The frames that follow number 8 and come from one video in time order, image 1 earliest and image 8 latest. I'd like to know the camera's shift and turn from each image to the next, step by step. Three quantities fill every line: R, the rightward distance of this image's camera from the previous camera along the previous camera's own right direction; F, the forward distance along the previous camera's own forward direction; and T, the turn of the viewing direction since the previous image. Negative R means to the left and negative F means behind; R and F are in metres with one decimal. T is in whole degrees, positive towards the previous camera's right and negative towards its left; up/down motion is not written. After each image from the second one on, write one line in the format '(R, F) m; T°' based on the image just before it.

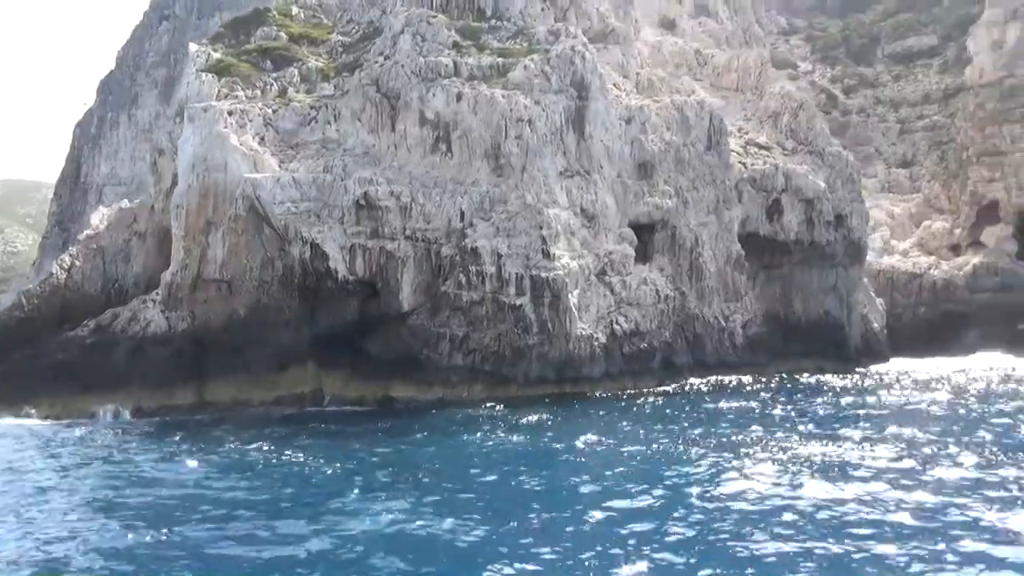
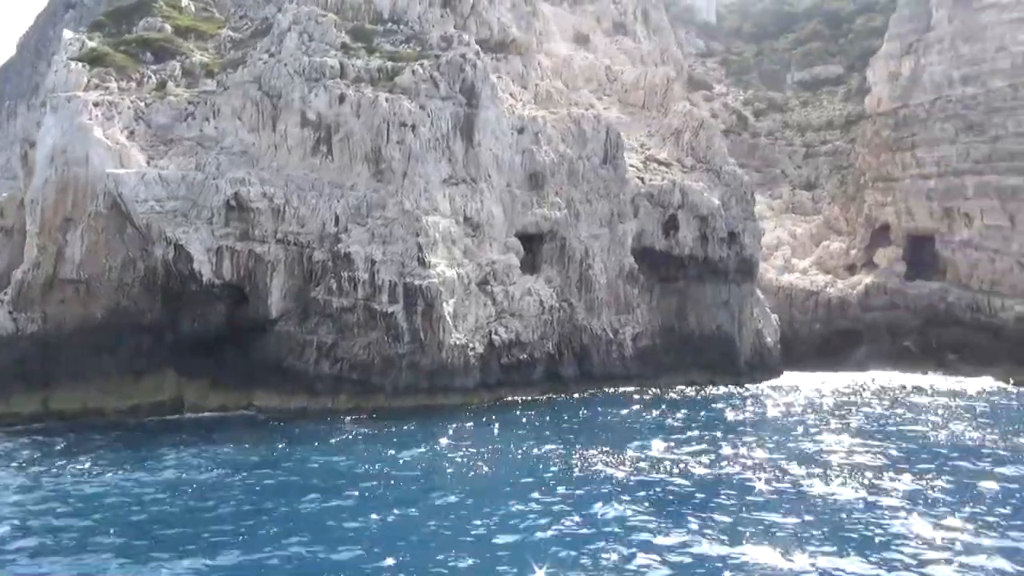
(+1.7, +0.3) m; +5°
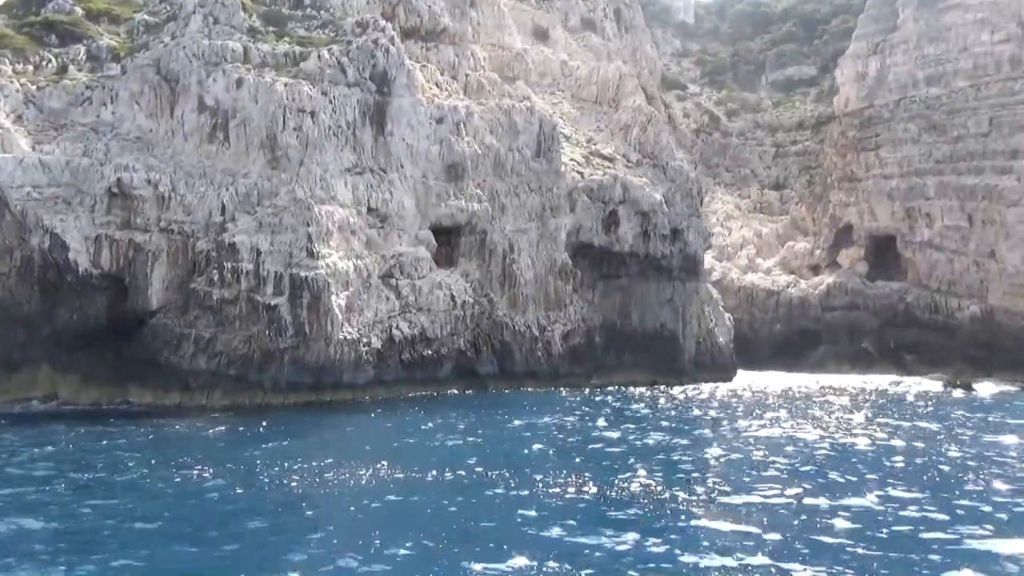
(+2.8, +1.0) m; +1°
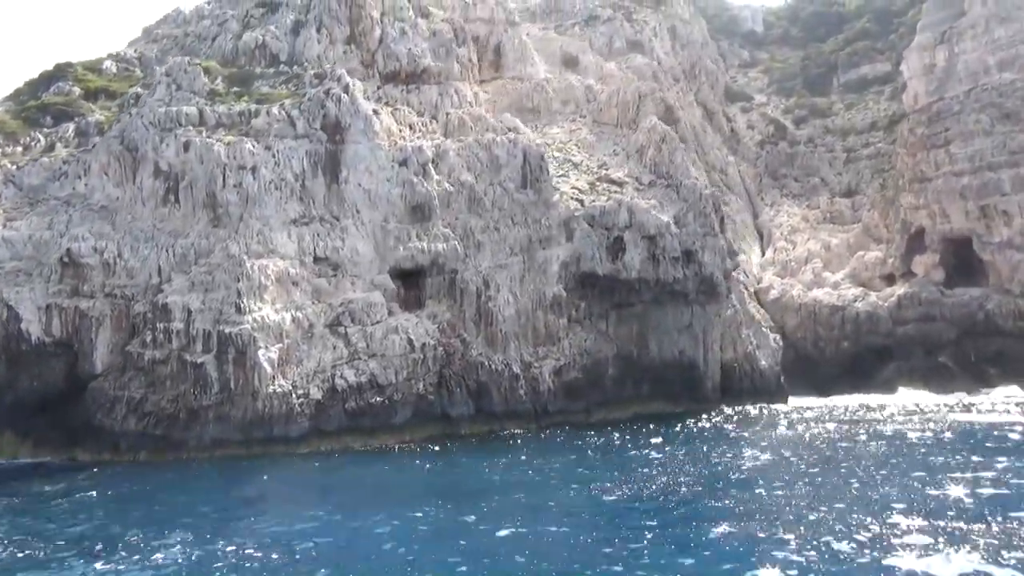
(+5.2, +1.2) m; -8°
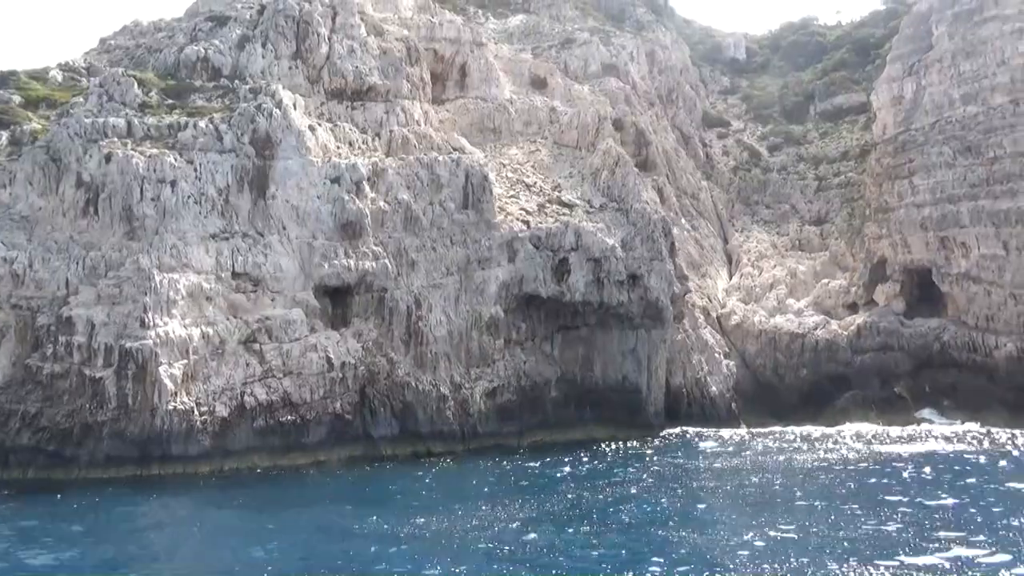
(+2.4, +0.1) m; +1°
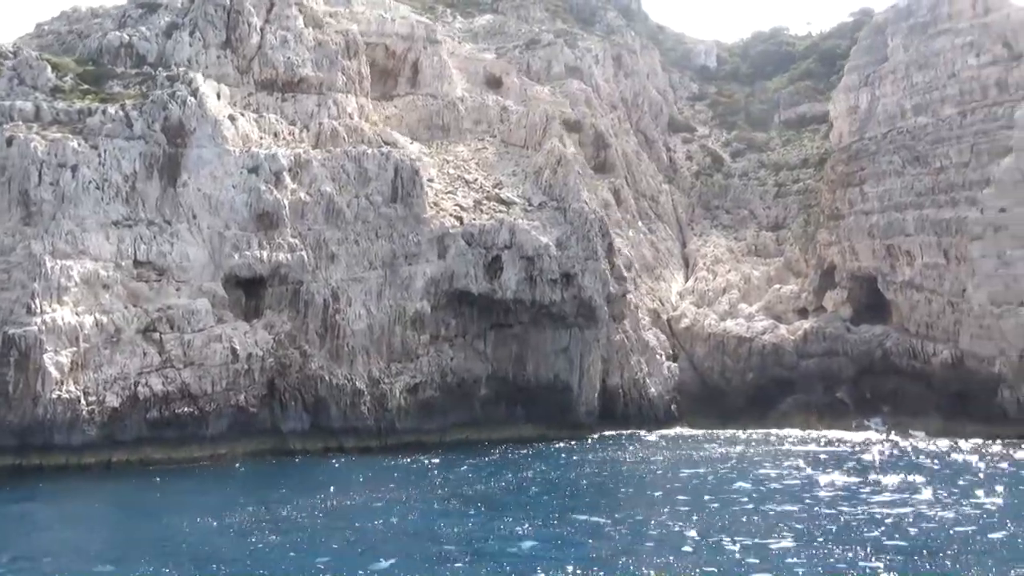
(+2.4, +0.2) m; +1°
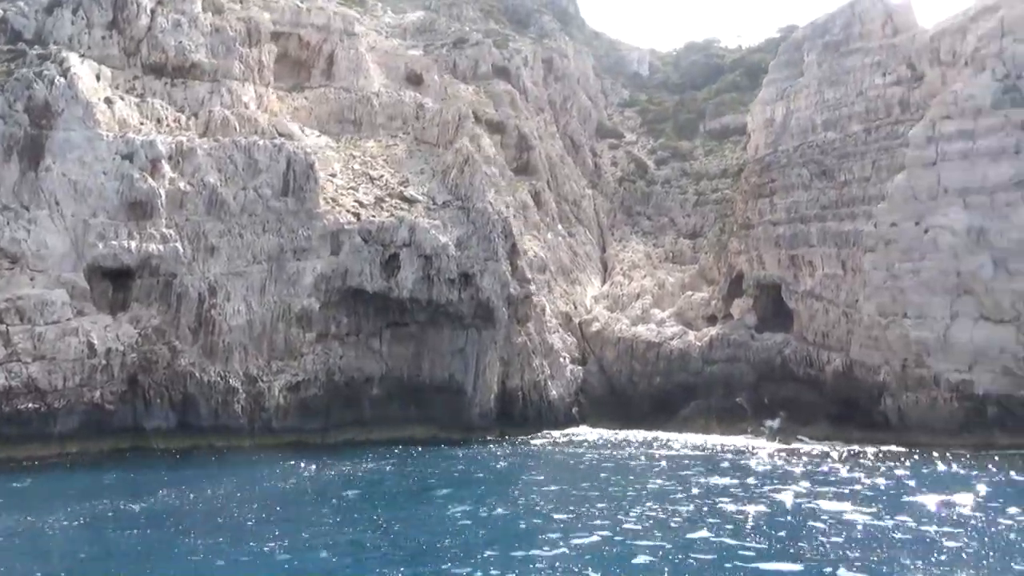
(+2.1, +0.1) m; +5°
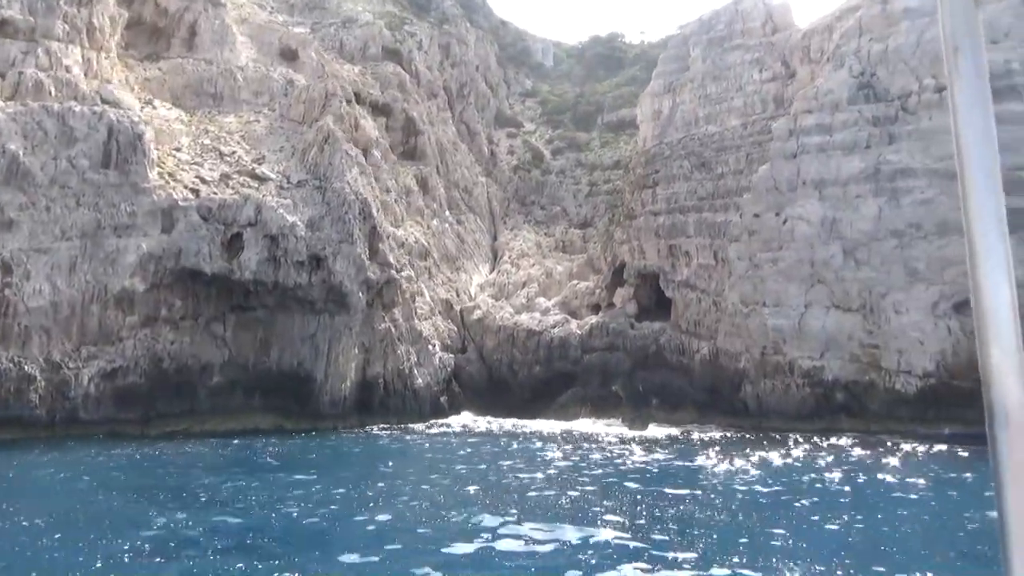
(+3.1, +1.0) m; +6°
